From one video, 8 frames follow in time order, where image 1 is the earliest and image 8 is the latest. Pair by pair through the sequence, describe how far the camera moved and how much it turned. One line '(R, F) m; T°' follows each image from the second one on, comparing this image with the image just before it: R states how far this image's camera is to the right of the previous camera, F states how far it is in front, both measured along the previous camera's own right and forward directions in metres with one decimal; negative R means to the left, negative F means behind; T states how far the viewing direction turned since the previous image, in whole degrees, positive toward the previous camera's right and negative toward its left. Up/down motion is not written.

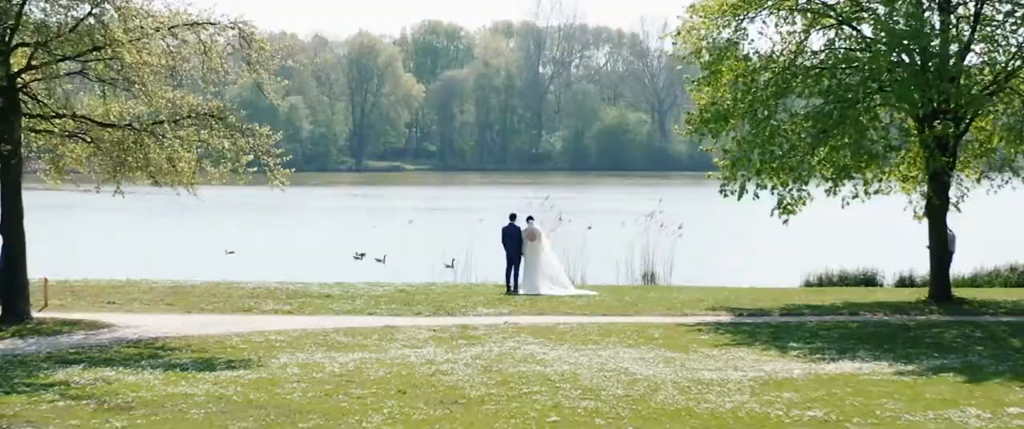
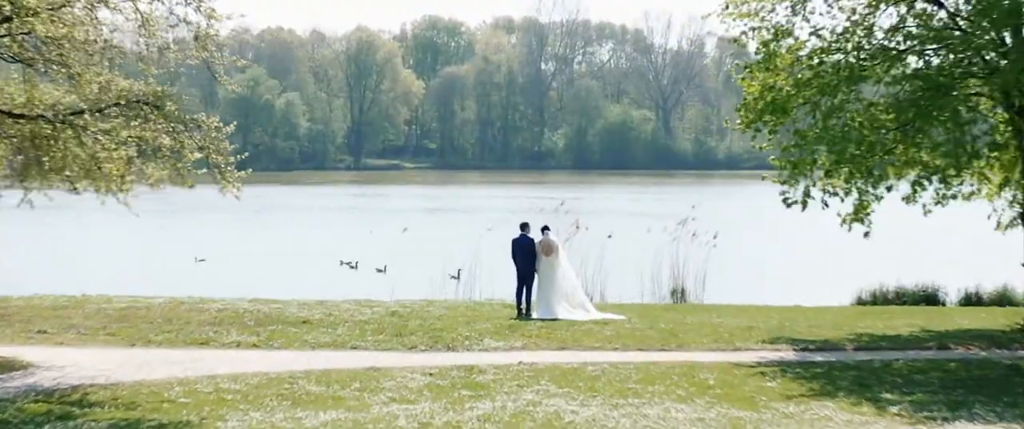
(-0.1, +2.0) m; 0°
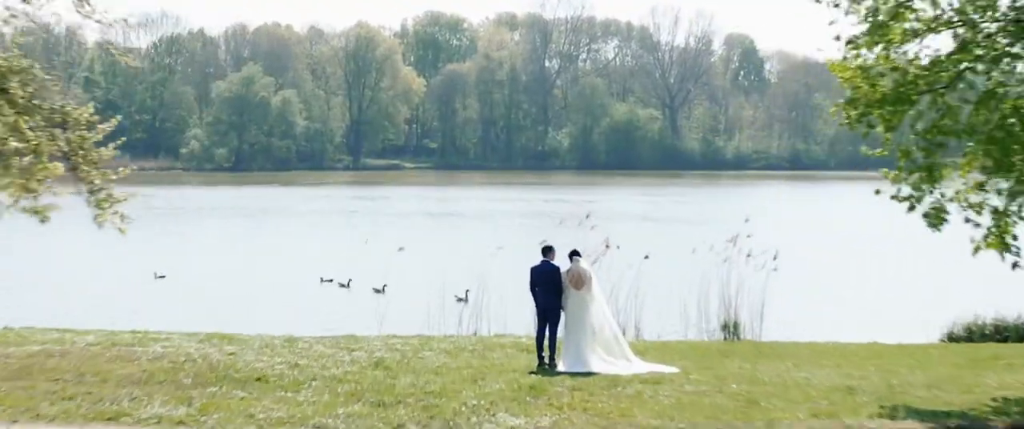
(-0.1, +2.5) m; 0°
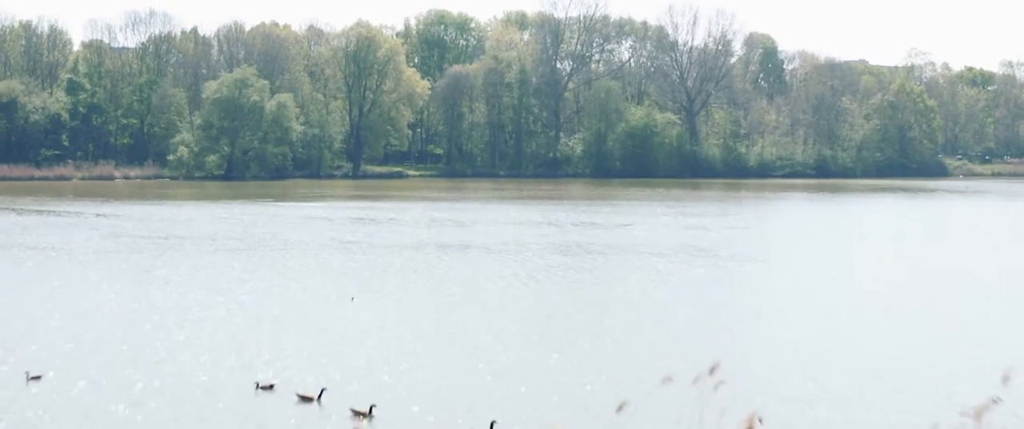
(-0.2, +5.2) m; 0°
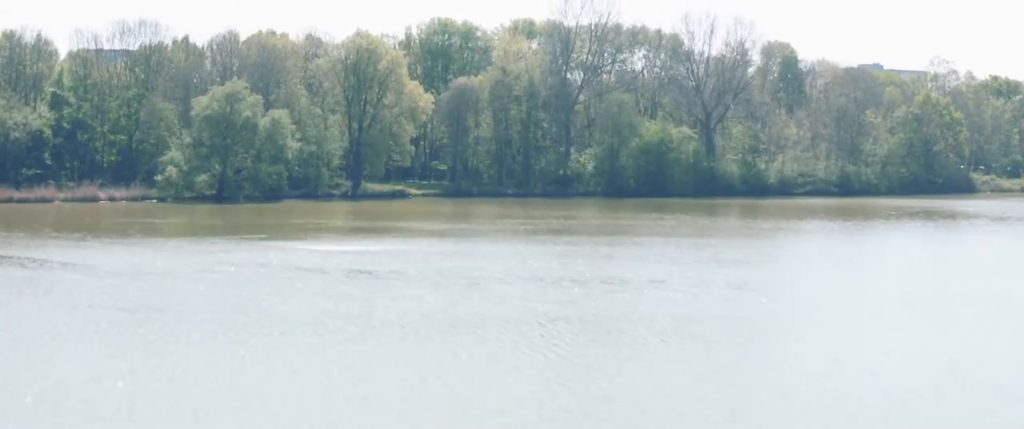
(-0.3, +4.4) m; 0°
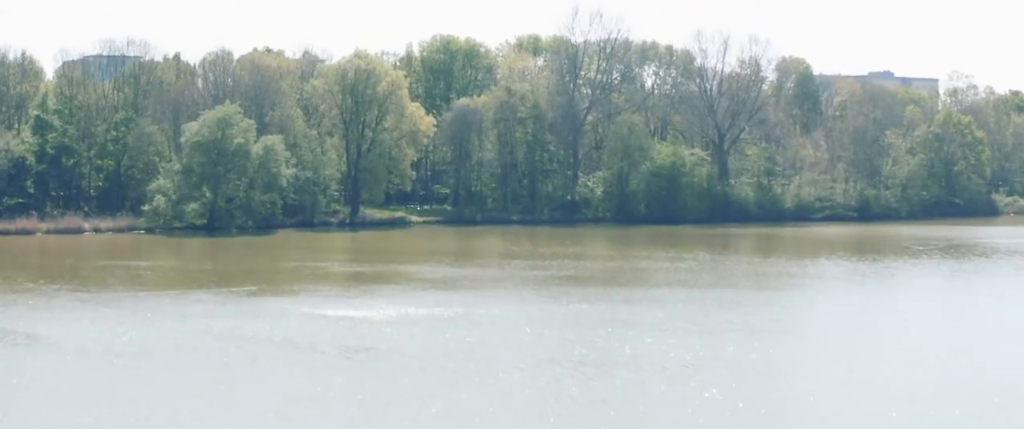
(-0.2, +3.6) m; 0°
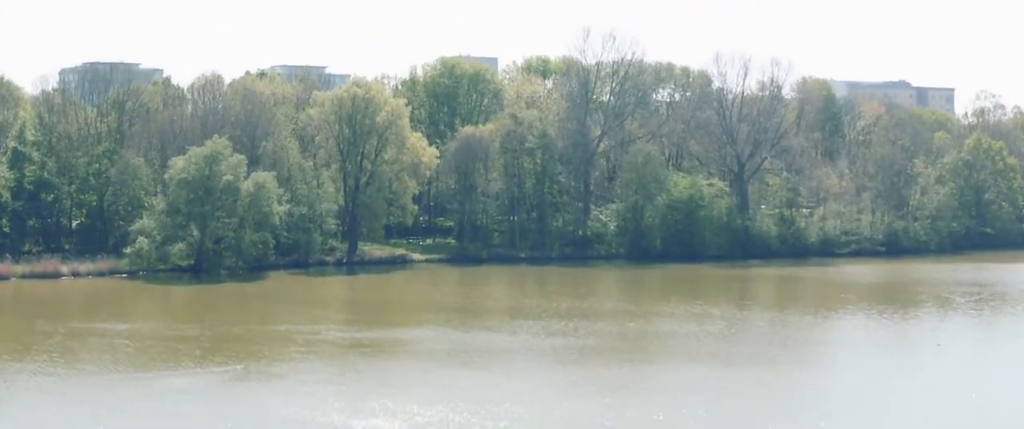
(-0.2, +4.7) m; 0°
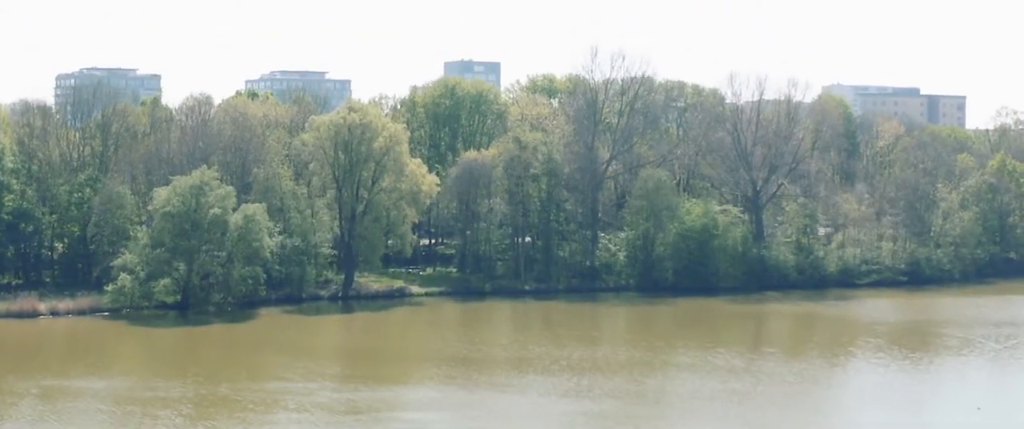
(-0.1, +3.7) m; 0°
